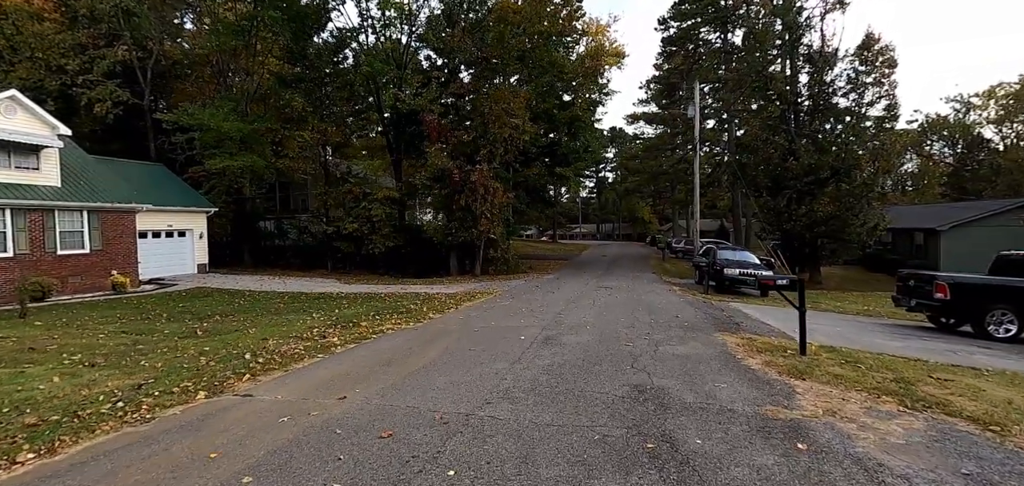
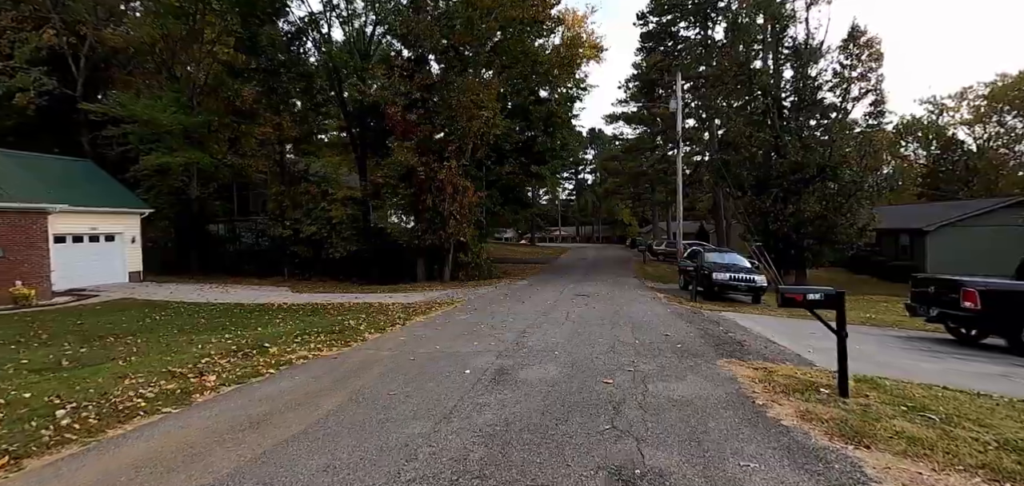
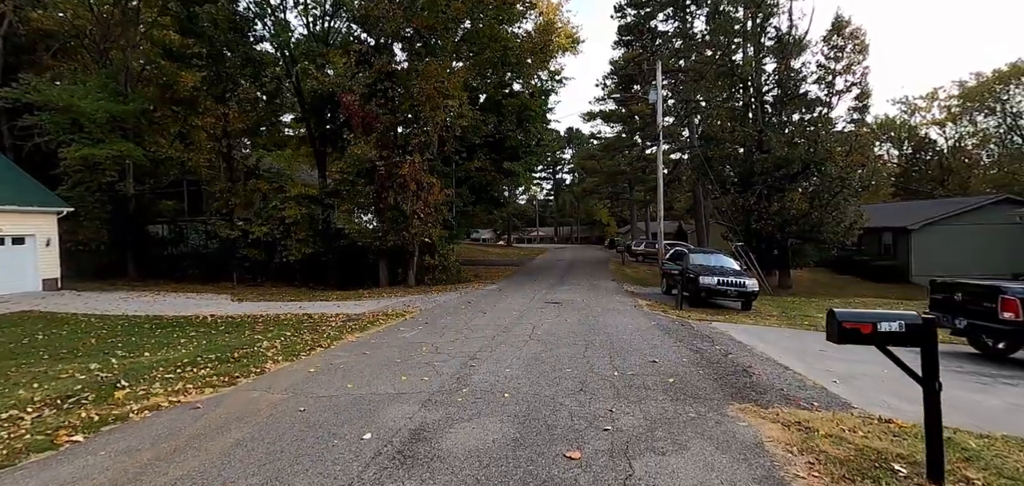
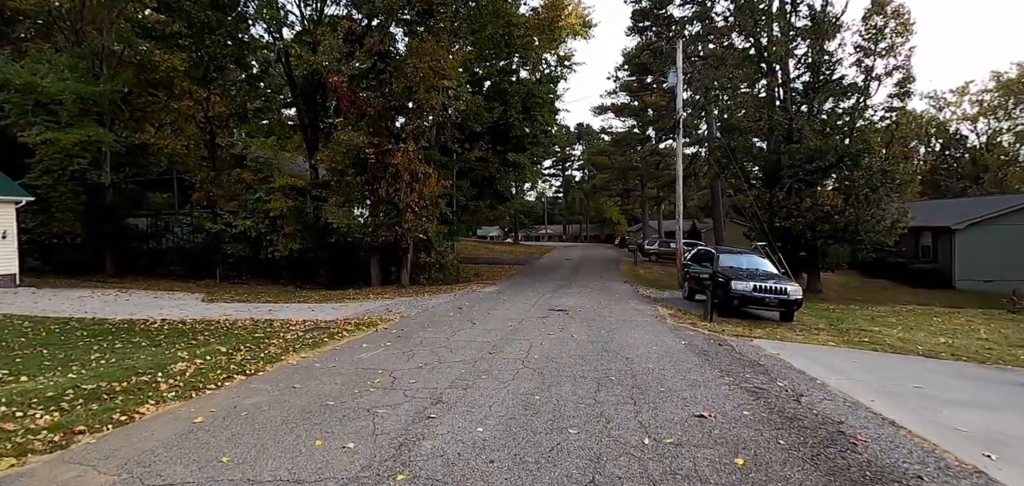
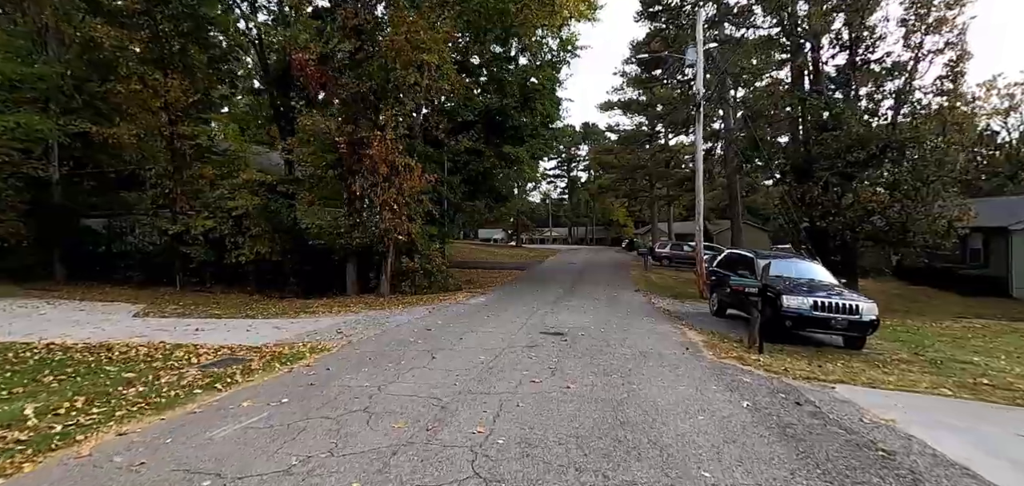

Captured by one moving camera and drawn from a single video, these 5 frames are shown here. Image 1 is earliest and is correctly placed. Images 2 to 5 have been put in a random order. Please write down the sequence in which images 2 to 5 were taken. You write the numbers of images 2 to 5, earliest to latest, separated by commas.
2, 3, 4, 5
